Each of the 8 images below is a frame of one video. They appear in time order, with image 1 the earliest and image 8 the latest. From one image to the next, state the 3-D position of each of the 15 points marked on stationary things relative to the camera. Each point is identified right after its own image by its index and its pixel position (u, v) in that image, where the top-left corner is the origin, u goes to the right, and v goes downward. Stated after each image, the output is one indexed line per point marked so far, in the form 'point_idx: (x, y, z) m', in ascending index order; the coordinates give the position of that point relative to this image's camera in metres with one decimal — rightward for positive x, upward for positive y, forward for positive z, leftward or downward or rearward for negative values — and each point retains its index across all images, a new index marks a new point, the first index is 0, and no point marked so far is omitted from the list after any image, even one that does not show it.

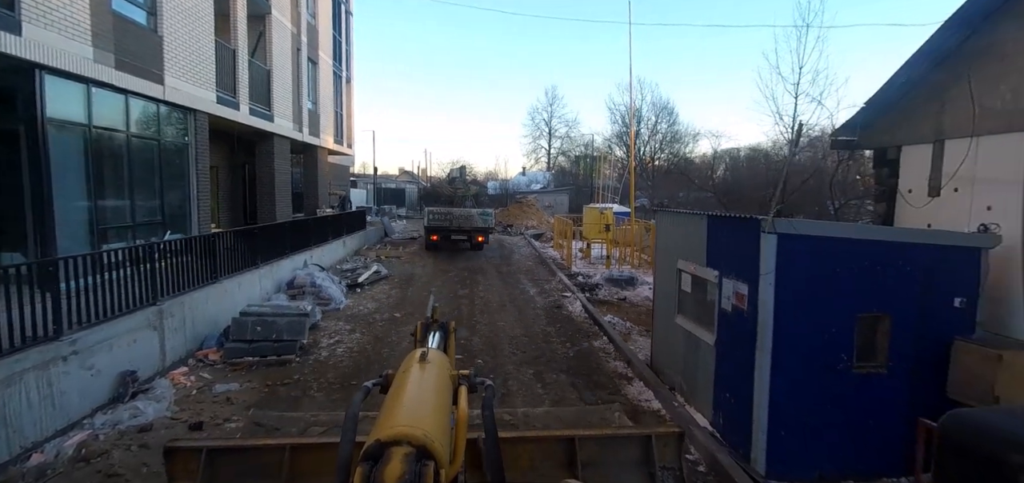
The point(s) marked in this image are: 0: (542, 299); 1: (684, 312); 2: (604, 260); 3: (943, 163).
0: (+0.6, -1.1, +10.1) m
1: (+1.9, -0.8, +5.8) m
2: (+2.7, -0.6, +15.5) m
3: (+4.5, +0.8, +5.6) m
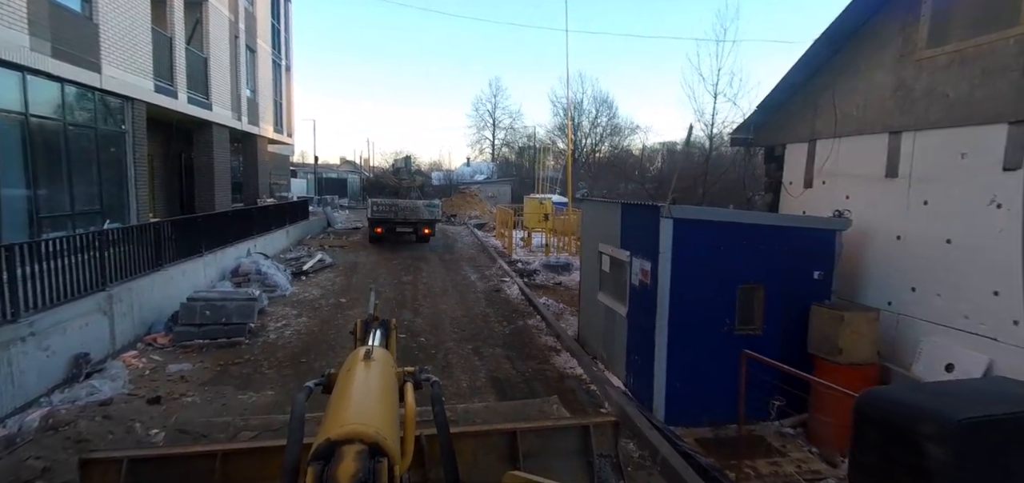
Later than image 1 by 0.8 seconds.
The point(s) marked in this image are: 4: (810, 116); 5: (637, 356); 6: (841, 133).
0: (-0.6, -0.9, +10.7) m
1: (+1.2, -0.6, +6.5) m
2: (+1.0, -0.2, +16.3) m
3: (+3.8, +1.0, +6.6) m
4: (+3.8, +1.6, +6.6) m
5: (+1.3, -1.2, +5.6) m
6: (+3.9, +1.3, +6.1) m
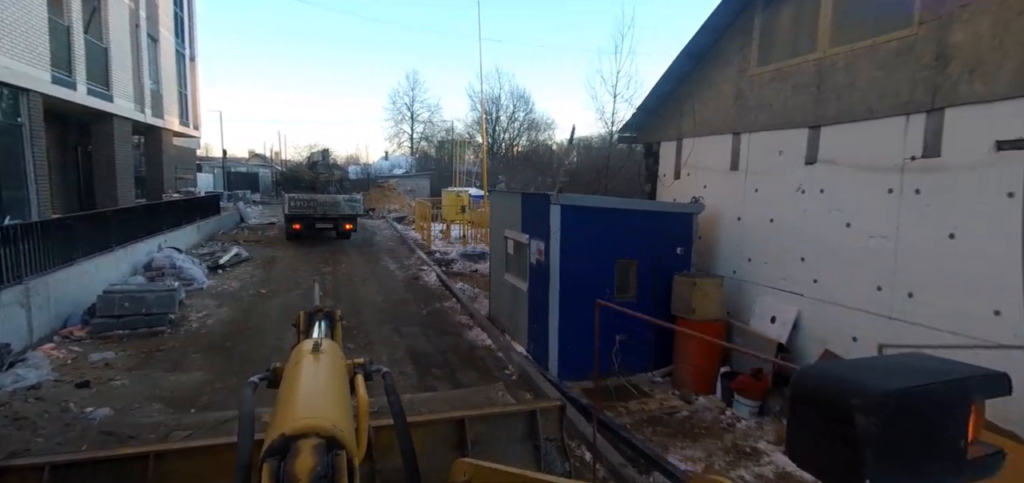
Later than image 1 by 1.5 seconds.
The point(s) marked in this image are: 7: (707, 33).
0: (-2.4, -0.7, +11.3) m
1: (0.0, -0.4, +7.4) m
2: (-1.7, +0.1, +17.0) m
3: (+2.5, +1.3, +7.8) m
4: (+2.5, +1.9, +7.8) m
5: (+0.3, -1.0, +6.5) m
6: (+2.7, +1.5, +7.4) m
7: (+2.6, +2.8, +7.1) m
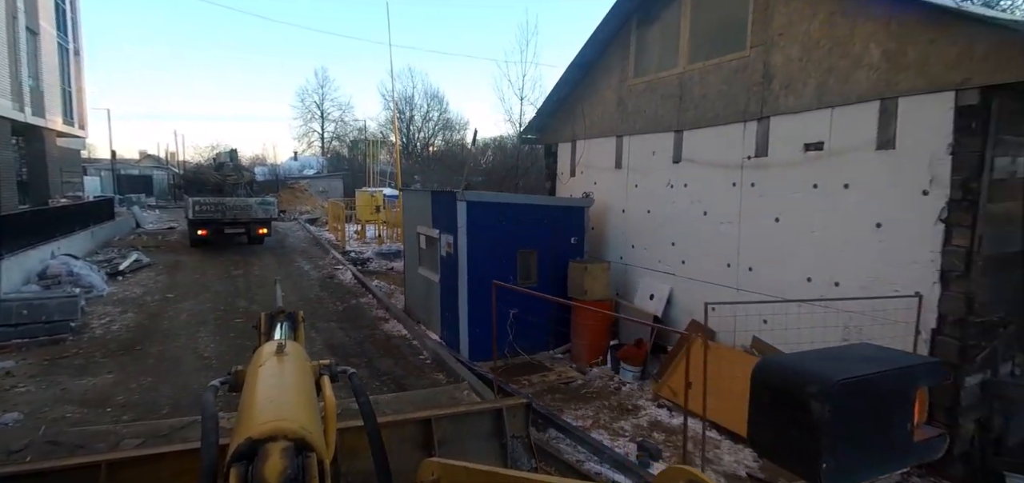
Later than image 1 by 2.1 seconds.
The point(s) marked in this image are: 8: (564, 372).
0: (-4.3, -0.7, +11.4) m
1: (-1.3, -0.3, +7.9) m
2: (-4.5, +0.1, +17.2) m
3: (+1.1, +1.4, +8.6) m
4: (+1.0, +2.0, +8.7) m
5: (-0.9, -1.0, +7.0) m
6: (+1.3, +1.7, +8.3) m
7: (+1.2, +2.9, +8.0) m
8: (+0.7, -1.7, +6.6) m
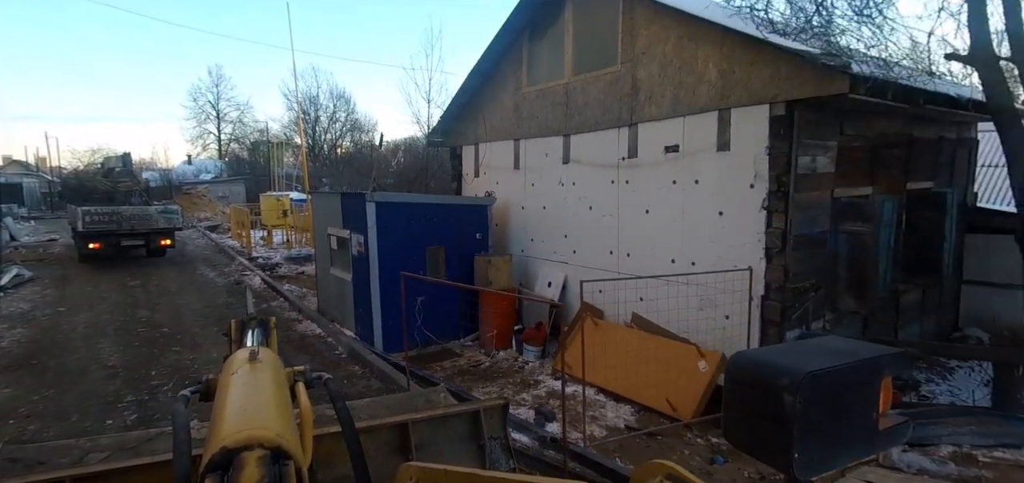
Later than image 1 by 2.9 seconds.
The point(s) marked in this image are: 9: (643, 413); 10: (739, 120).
0: (-6.2, -0.8, +11.1) m
1: (-2.8, -0.4, +8.2) m
2: (-7.3, -0.1, +16.8) m
3: (-0.6, +1.5, +9.3) m
4: (-0.6, +2.1, +9.3) m
5: (-2.1, -1.0, +7.4) m
6: (-0.3, +1.8, +9.0) m
7: (-0.4, +3.0, +8.6) m
8: (-0.5, -1.6, +7.2) m
9: (+1.4, -1.9, +5.7) m
10: (+2.4, +1.3, +5.6) m
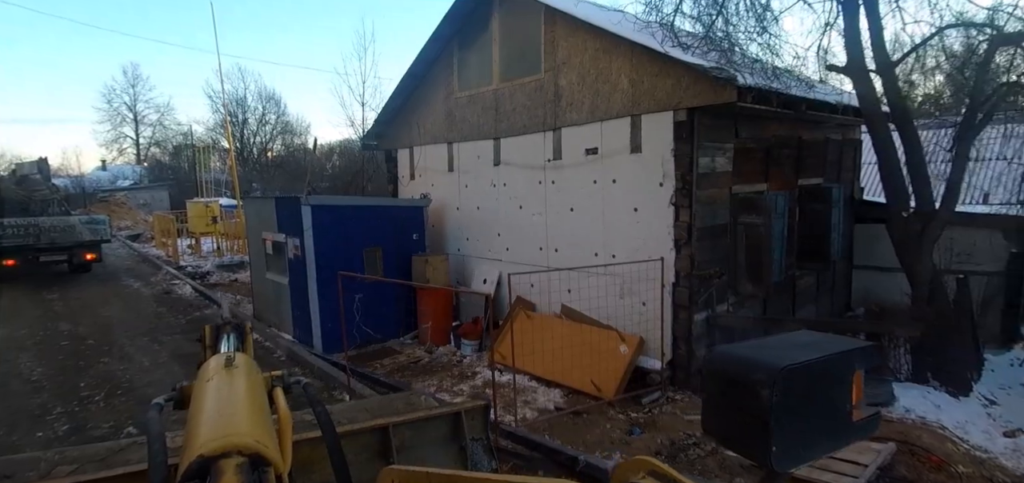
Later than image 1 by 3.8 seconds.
0: (-7.5, -1.0, +10.8) m
1: (-3.8, -0.4, +8.2) m
2: (-9.3, -0.3, +16.3) m
3: (-1.8, +1.5, +9.5) m
4: (-1.9, +2.1, +9.6) m
5: (-3.1, -1.0, +7.5) m
6: (-1.5, +1.7, +9.2) m
7: (-1.6, +3.0, +8.9) m
8: (-1.4, -1.6, +7.5) m
9: (+0.7, -1.8, +6.1) m
10: (+1.6, +1.4, +6.2) m
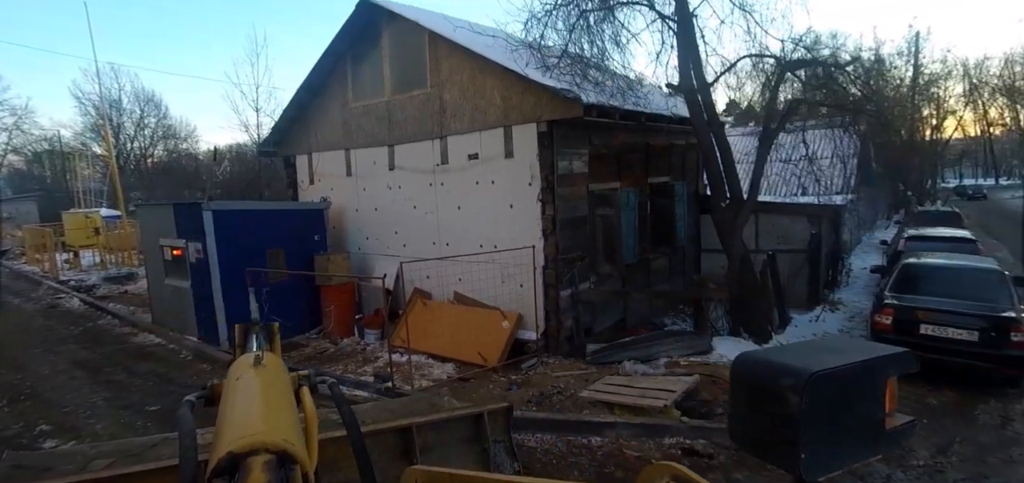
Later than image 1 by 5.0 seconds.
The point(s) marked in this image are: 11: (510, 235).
0: (-9.6, -1.3, +10.3) m
1: (-5.5, -0.5, +8.4) m
2: (-12.3, -0.7, +15.5) m
3: (-3.8, +1.5, +10.1) m
4: (-4.0, +2.0, +10.1) m
5: (-4.7, -1.1, +7.9) m
6: (-3.5, +1.7, +9.8) m
7: (-3.6, +3.0, +9.5) m
8: (-3.0, -1.6, +8.1) m
9: (-0.7, -1.7, +7.2) m
10: (+0.1, +1.5, +7.3) m
11: (0.0, +0.1, +7.6) m
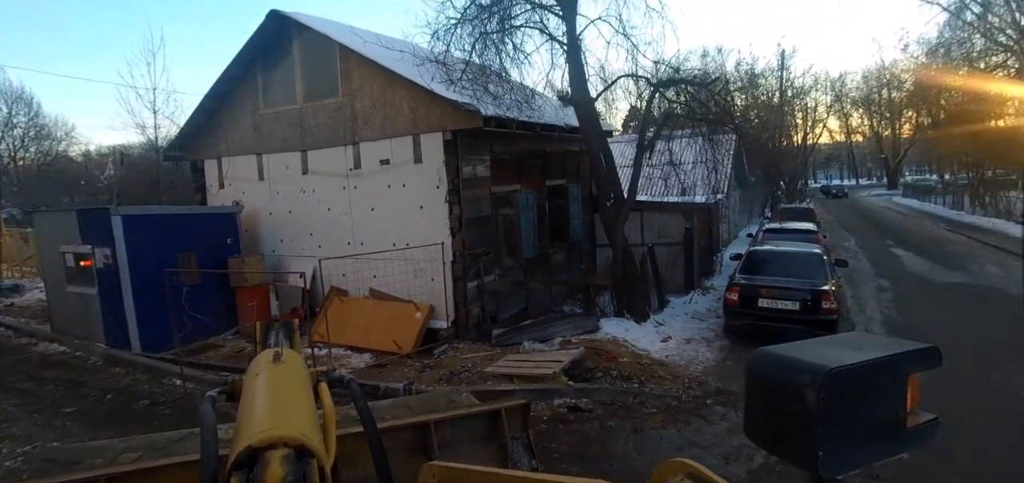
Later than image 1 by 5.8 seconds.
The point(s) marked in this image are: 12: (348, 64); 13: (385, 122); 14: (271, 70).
0: (-11.3, -1.5, +9.5) m
1: (-7.0, -0.6, +8.3) m
2: (-14.8, -1.0, +14.2) m
3: (-5.7, +1.4, +10.2) m
4: (-5.8, +1.9, +10.2) m
5: (-6.0, -1.2, +7.9) m
6: (-5.3, +1.7, +10.0) m
7: (-5.4, +2.9, +9.7) m
8: (-4.5, -1.7, +8.4) m
9: (-2.0, -1.7, +7.8) m
10: (-1.4, +1.5, +8.1) m
11: (-1.4, +0.1, +8.3) m
12: (-2.7, +2.9, +8.6) m
13: (-2.0, +1.9, +8.4) m
14: (-4.4, +3.1, +9.5) m
